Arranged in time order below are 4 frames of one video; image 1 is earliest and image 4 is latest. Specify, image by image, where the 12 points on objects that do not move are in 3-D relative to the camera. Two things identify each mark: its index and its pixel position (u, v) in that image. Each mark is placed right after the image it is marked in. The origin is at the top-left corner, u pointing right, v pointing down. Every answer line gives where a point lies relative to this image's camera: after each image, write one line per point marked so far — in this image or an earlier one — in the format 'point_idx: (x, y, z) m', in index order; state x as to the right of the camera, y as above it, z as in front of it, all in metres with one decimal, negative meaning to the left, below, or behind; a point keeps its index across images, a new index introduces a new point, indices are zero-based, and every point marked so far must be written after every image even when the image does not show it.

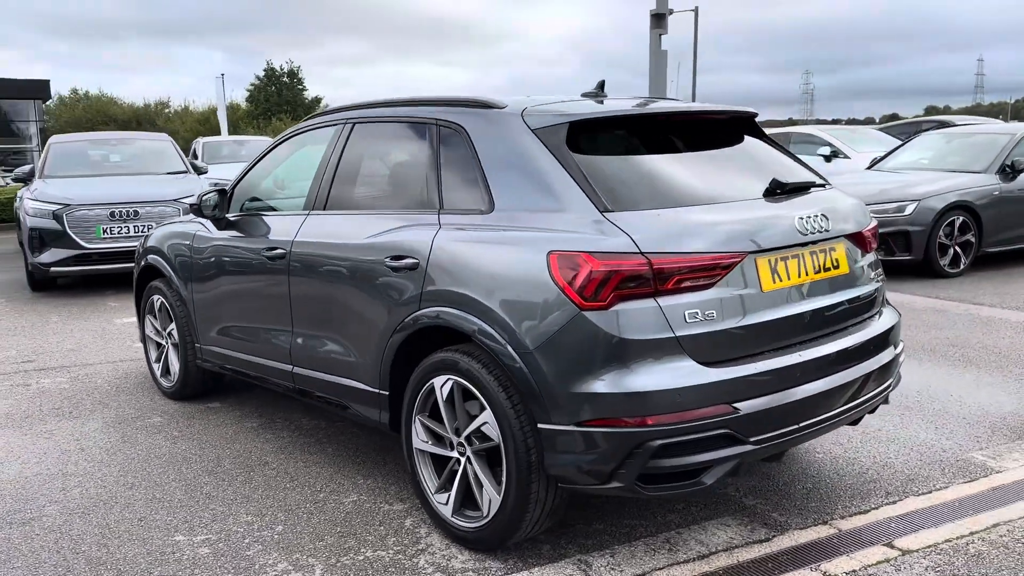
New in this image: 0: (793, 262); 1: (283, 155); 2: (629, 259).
0: (+0.9, +0.1, +2.9) m
1: (-1.1, +0.6, +4.3) m
2: (+0.3, +0.1, +2.6) m
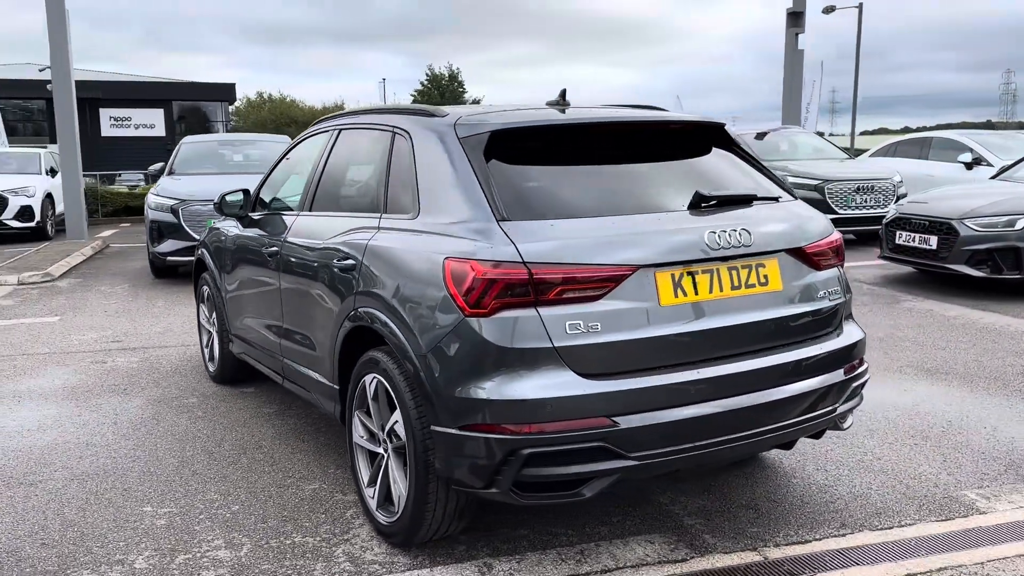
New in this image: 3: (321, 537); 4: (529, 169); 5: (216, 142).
0: (+0.6, 0.0, +2.8) m
1: (-1.1, +0.7, +4.5) m
2: (0.0, +0.1, +2.6) m
3: (-0.7, -0.9, +3.2) m
4: (0.0, +0.4, +3.0) m
5: (-3.6, +1.8, +10.9) m
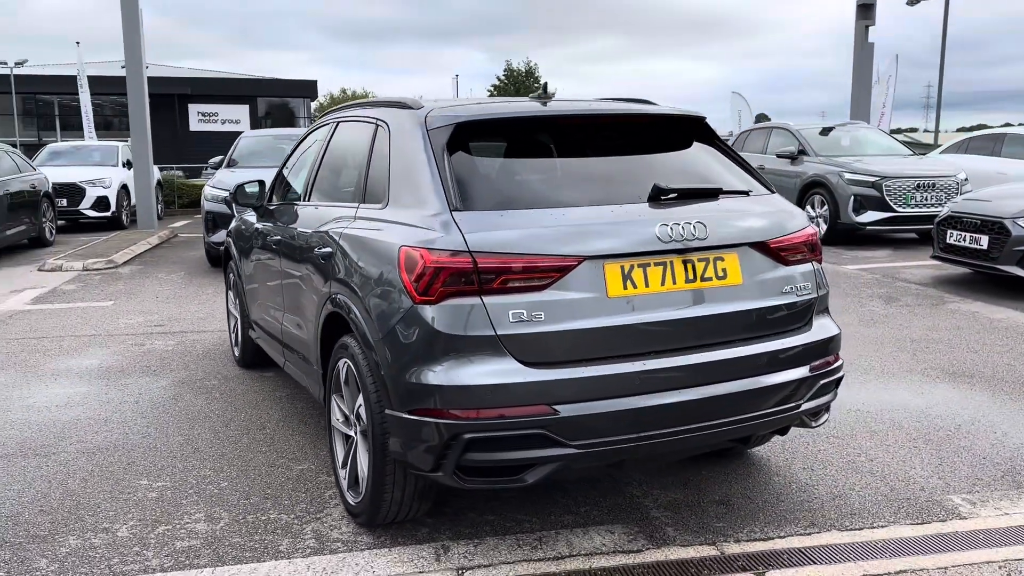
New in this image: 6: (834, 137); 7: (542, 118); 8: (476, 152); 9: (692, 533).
0: (+0.4, +0.1, +2.8) m
1: (-1.1, +0.7, +4.7) m
2: (-0.2, +0.1, +2.7) m
3: (-0.8, -0.8, +3.3) m
4: (-0.1, +0.4, +3.1) m
5: (-3.0, +1.9, +11.2) m
6: (+4.3, +2.0, +11.8) m
7: (+0.1, +0.6, +3.2) m
8: (-0.1, +0.5, +3.1) m
9: (+0.6, -0.9, +3.1) m
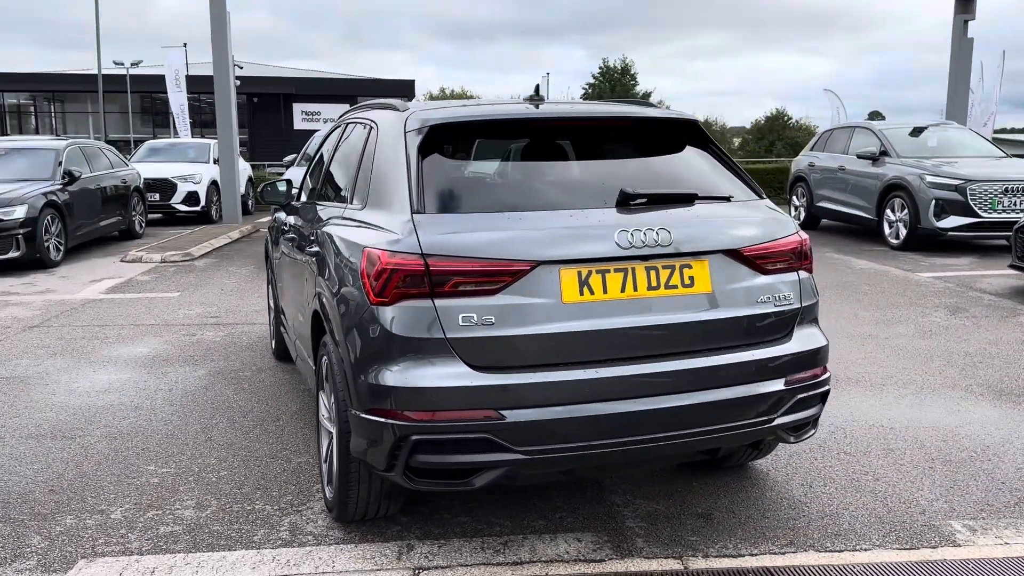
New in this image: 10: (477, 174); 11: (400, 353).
0: (+0.3, 0.0, +2.8) m
1: (-1.0, +0.7, +4.8) m
2: (-0.3, +0.1, +2.7) m
3: (-0.9, -0.8, +3.4) m
4: (-0.2, +0.4, +3.1) m
5: (-2.1, +2.0, +11.5) m
6: (+5.2, +1.9, +11.3) m
7: (0.0, +0.6, +3.2) m
8: (-0.2, +0.5, +3.1) m
9: (+0.5, -0.9, +3.0) m
10: (-0.1, +0.4, +3.0) m
11: (-0.3, -0.2, +2.7) m
